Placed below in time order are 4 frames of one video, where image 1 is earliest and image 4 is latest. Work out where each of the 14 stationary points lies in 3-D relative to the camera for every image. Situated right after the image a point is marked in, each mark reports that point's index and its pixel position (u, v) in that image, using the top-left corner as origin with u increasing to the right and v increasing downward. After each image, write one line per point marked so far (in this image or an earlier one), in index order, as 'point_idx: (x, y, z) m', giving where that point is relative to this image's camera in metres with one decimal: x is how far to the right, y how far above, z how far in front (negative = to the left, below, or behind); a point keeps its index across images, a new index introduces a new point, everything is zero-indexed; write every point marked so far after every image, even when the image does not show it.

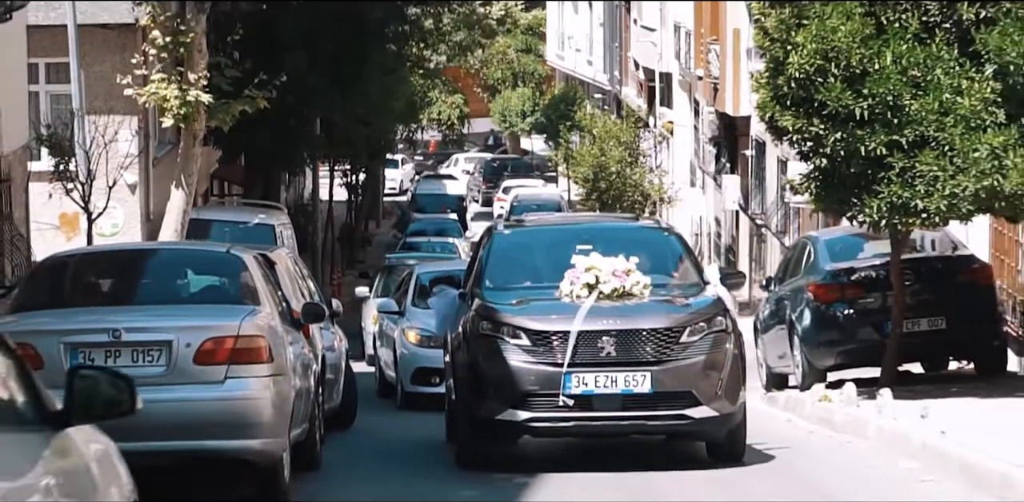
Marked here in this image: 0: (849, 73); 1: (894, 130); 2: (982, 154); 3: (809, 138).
0: (+2.3, +1.2, +14.9) m
1: (+2.6, +0.9, +14.9) m
2: (+3.2, +0.7, +14.2) m
3: (+2.1, +0.8, +15.2) m
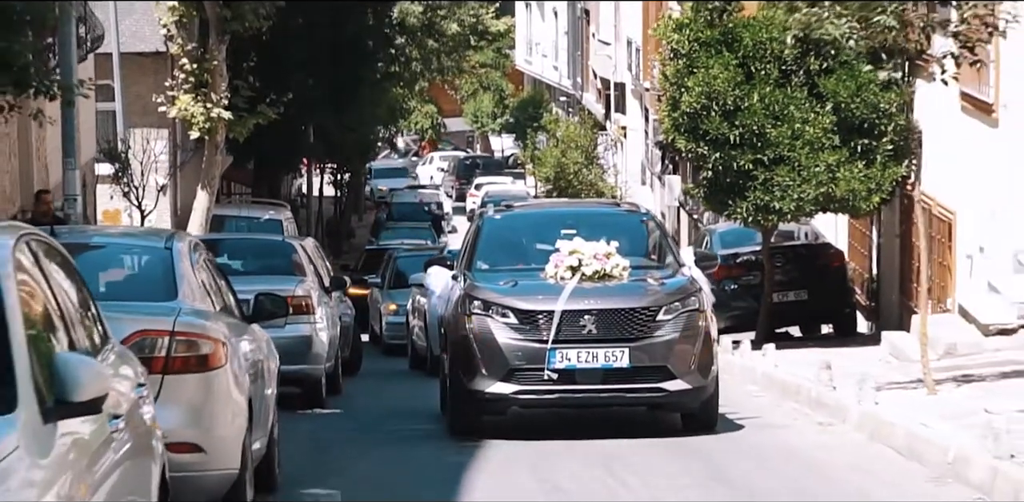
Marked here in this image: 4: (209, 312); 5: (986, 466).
0: (+2.0, +1.3, +20.0) m
1: (+2.3, +1.0, +20.0) m
2: (+2.8, +0.8, +19.3) m
3: (+1.8, +0.9, +20.3) m
4: (-1.2, -0.3, +8.6) m
5: (+2.2, -1.0, +9.6) m
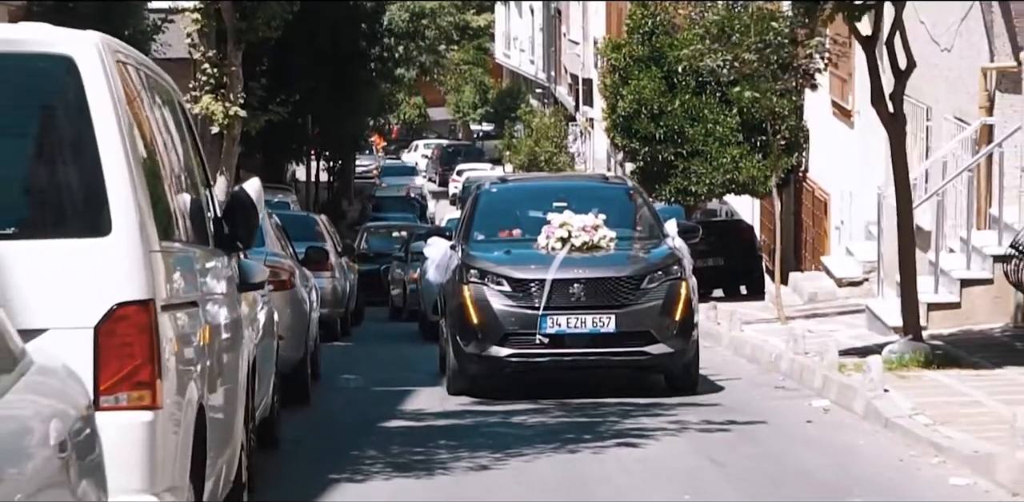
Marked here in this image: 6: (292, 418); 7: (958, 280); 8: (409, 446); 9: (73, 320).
0: (+1.7, +1.6, +25.1) m
1: (+2.0, +1.3, +25.1) m
2: (+2.5, +1.1, +24.4) m
3: (+1.4, +1.2, +25.4) m
4: (-1.5, 0.0, +13.7) m
5: (+1.9, -0.8, +14.7) m
6: (-1.3, -1.0, +12.9) m
7: (+3.3, -0.2, +15.5) m
8: (-0.6, -1.0, +11.2) m
9: (-1.1, -0.2, +5.4) m
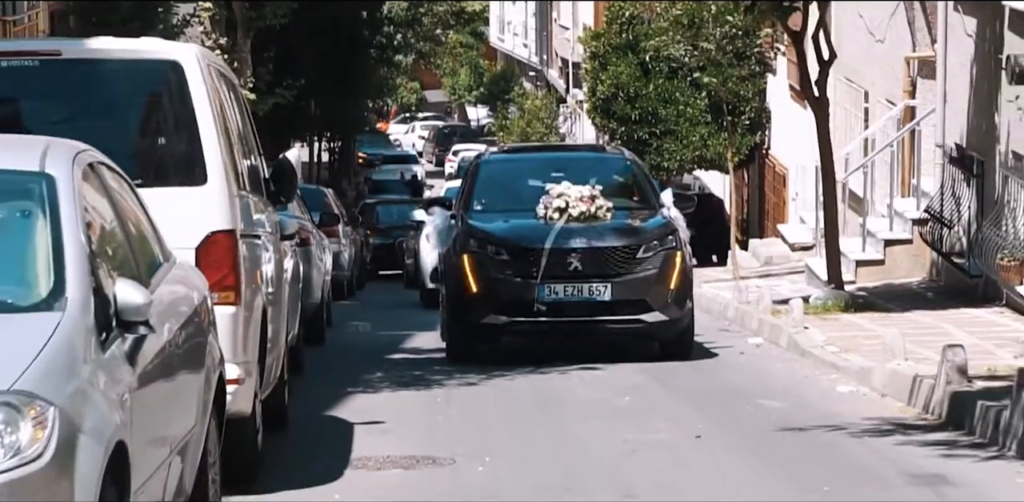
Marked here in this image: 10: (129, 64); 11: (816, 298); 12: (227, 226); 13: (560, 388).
0: (+1.5, +2.0, +27.5) m
1: (+1.8, +1.7, +27.5) m
2: (+2.4, +1.4, +26.8) m
3: (+1.3, +1.6, +27.8) m
4: (-1.6, +0.2, +16.1) m
5: (+1.8, -0.5, +17.2) m
6: (-1.5, -0.8, +15.3) m
7: (+3.2, +0.1, +18.0) m
8: (-0.7, -0.8, +13.7) m
9: (-1.2, 0.0, +7.9) m
10: (-1.5, +0.7, +8.3) m
11: (+2.3, -0.4, +16.0) m
12: (-1.1, +0.1, +8.0) m
13: (+0.3, -0.8, +12.7) m
